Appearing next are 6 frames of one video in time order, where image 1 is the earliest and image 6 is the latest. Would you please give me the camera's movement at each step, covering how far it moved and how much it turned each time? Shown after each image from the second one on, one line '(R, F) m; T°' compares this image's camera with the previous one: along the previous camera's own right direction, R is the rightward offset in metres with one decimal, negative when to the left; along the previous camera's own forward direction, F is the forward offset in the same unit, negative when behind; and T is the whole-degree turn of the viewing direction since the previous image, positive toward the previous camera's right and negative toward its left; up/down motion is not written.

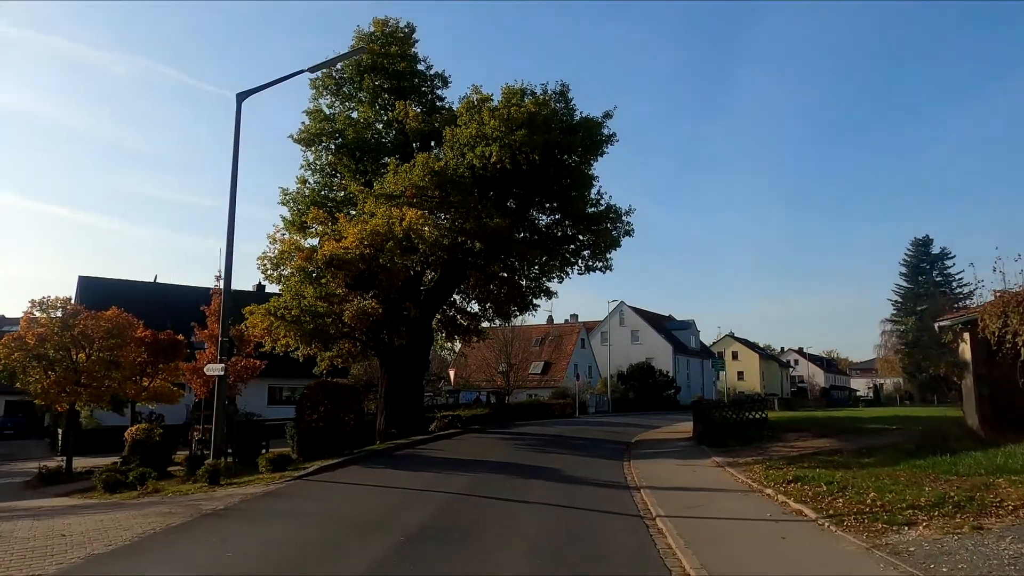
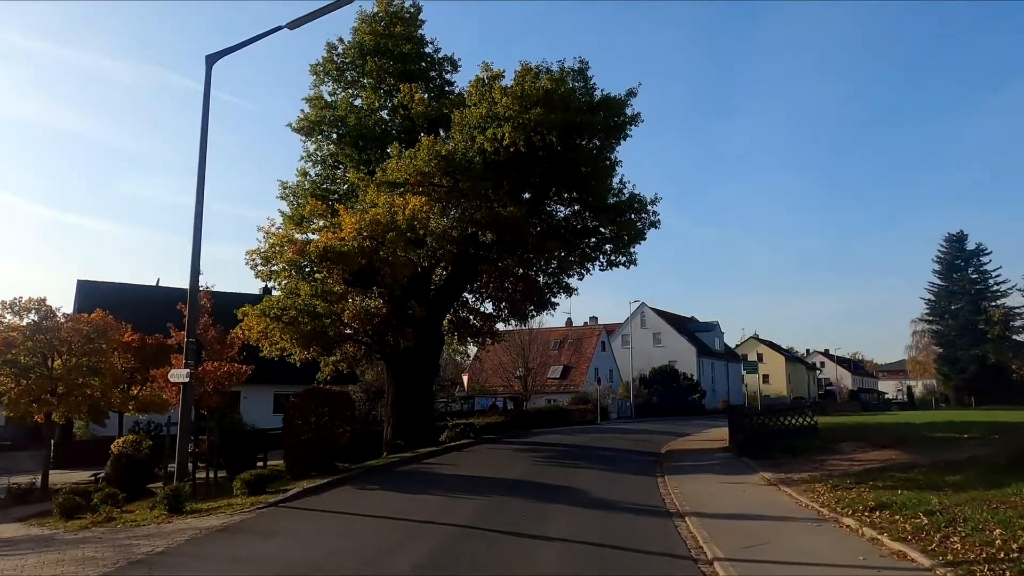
(0.0, +2.3) m; -1°
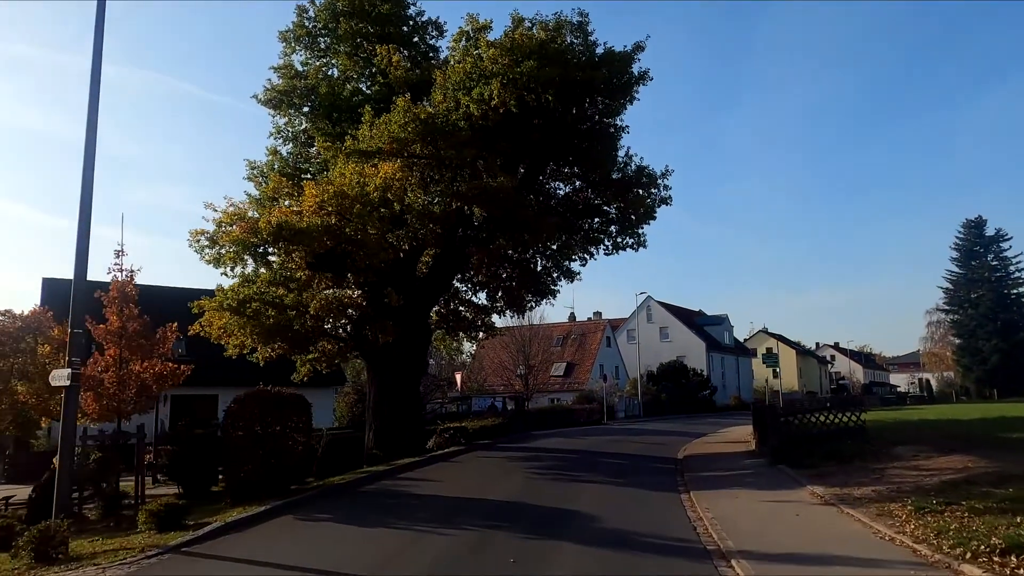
(+0.3, +3.0) m; 0°
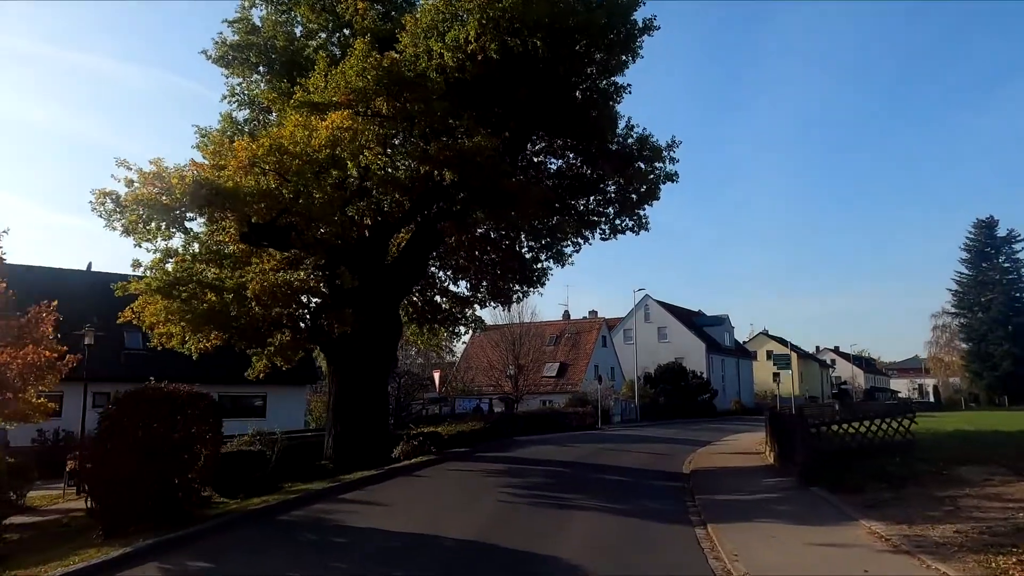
(+0.4, +3.1) m; 0°
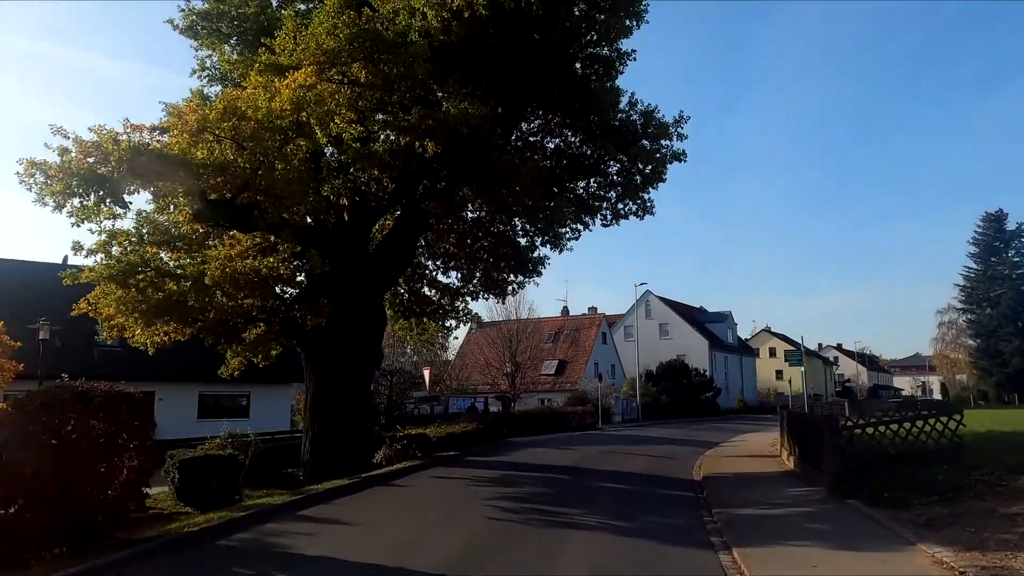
(+0.1, +1.8) m; 0°
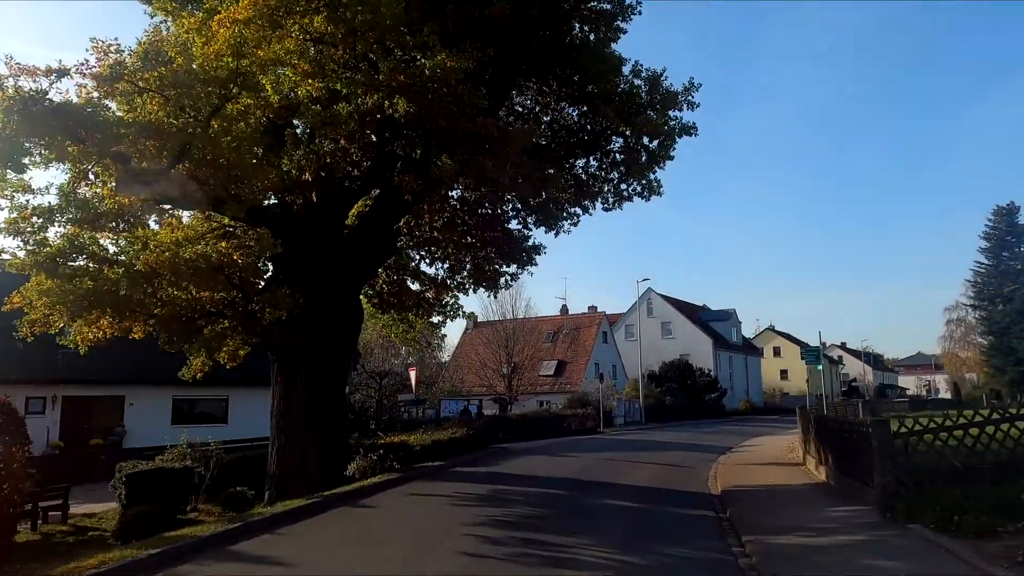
(+0.2, +2.1) m; 0°
